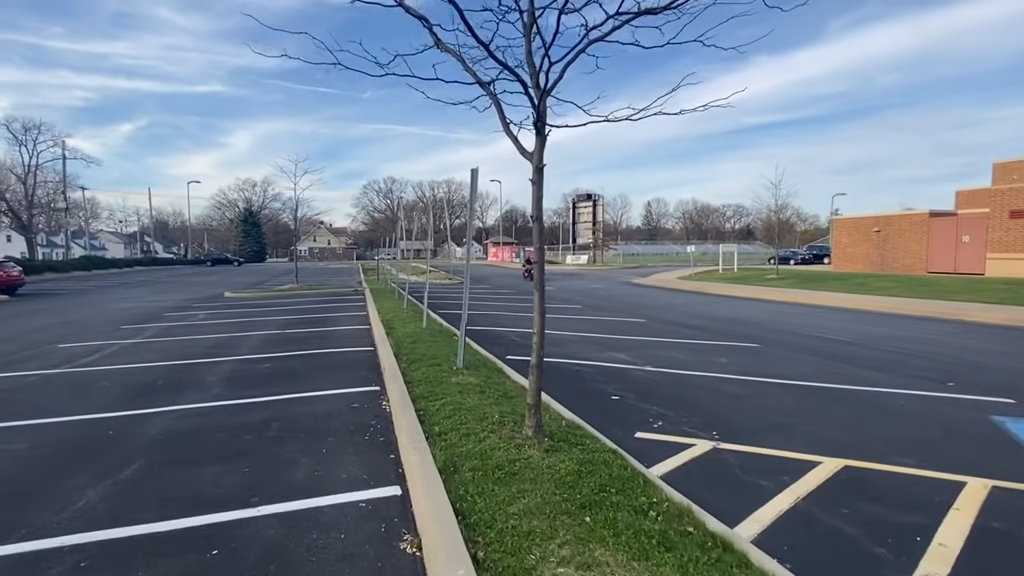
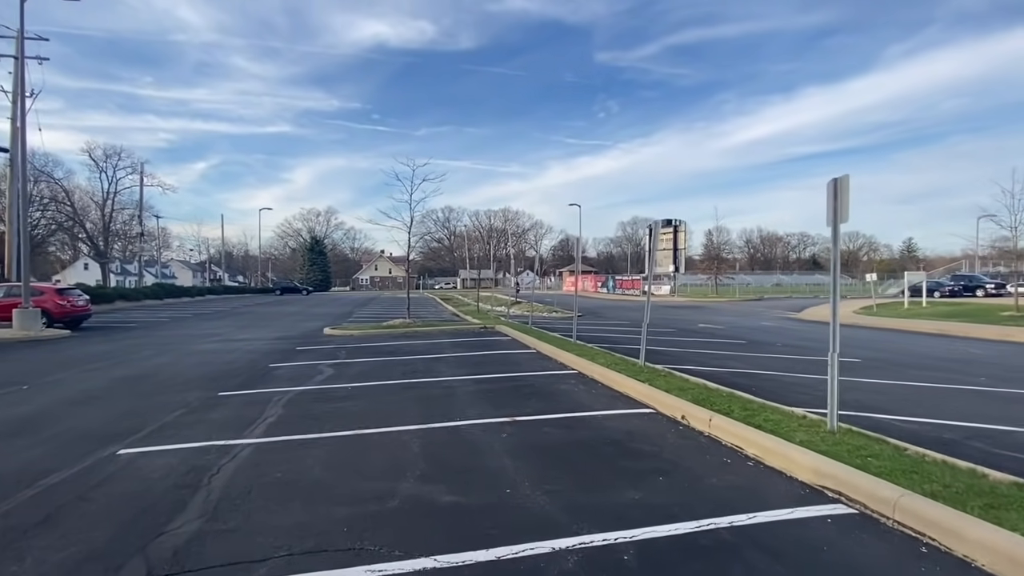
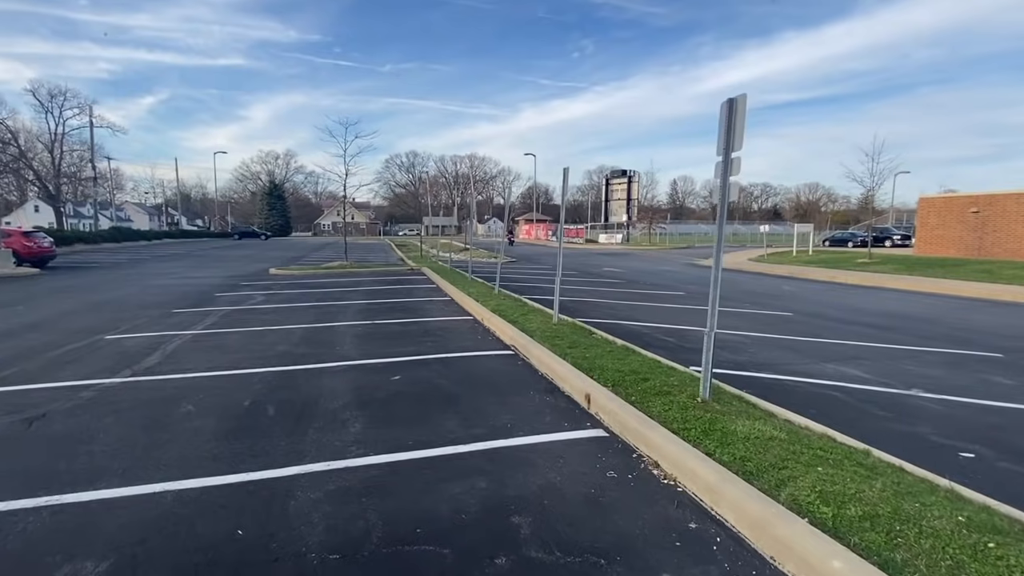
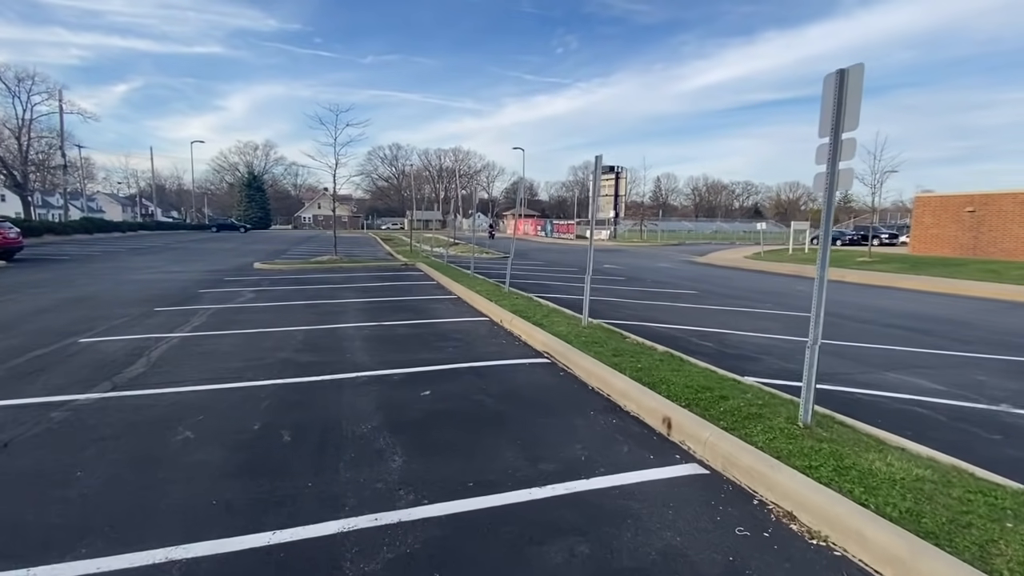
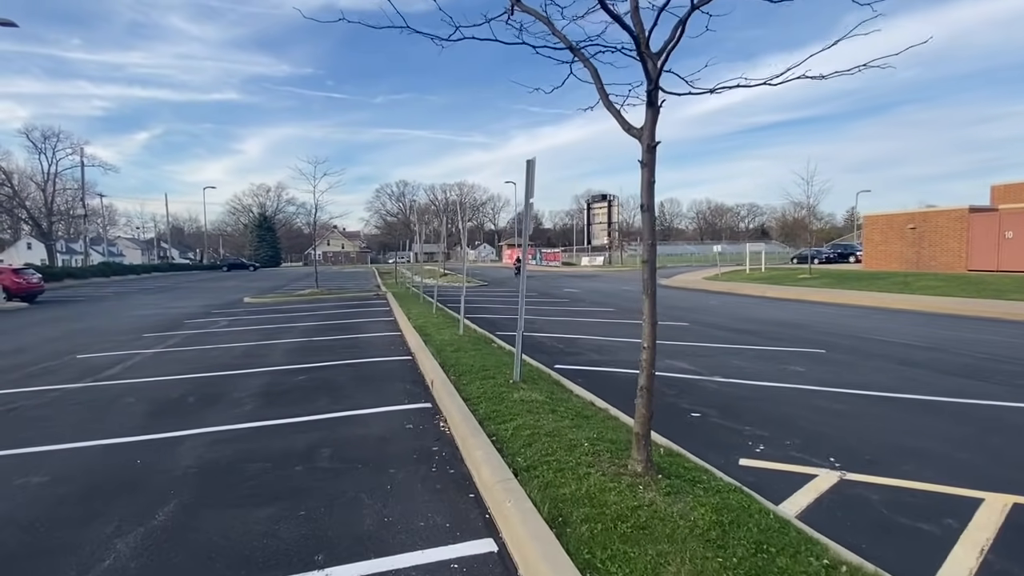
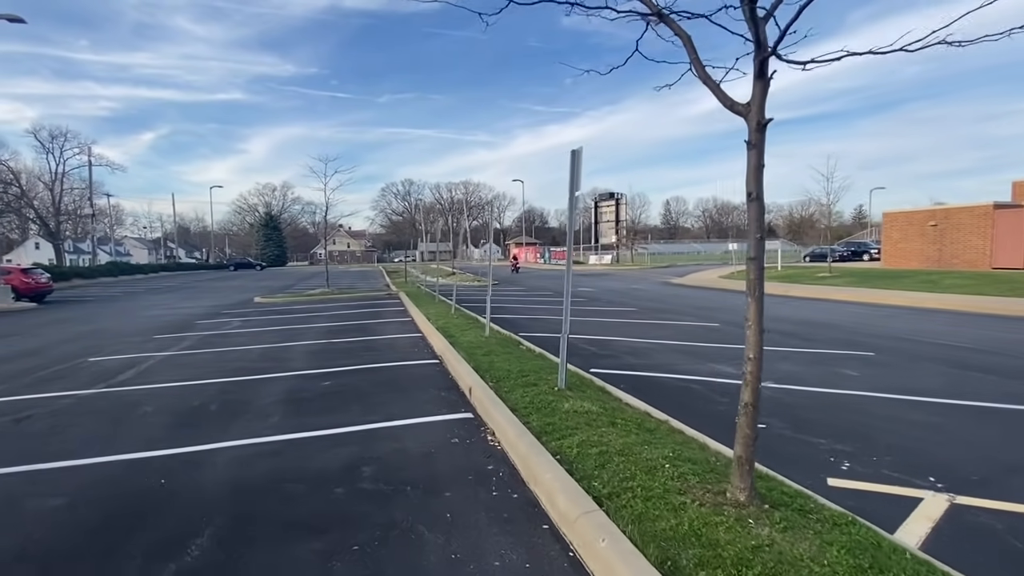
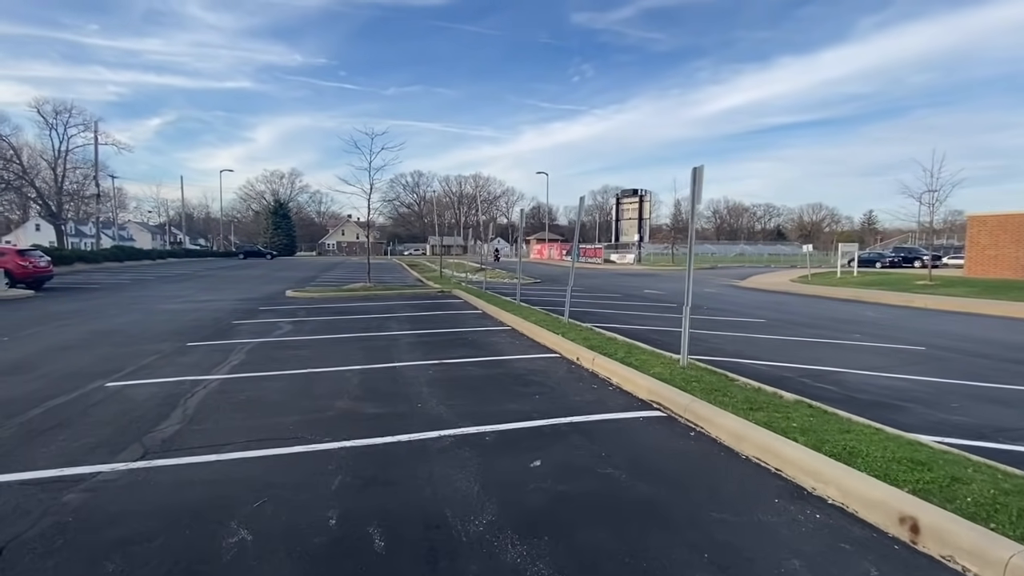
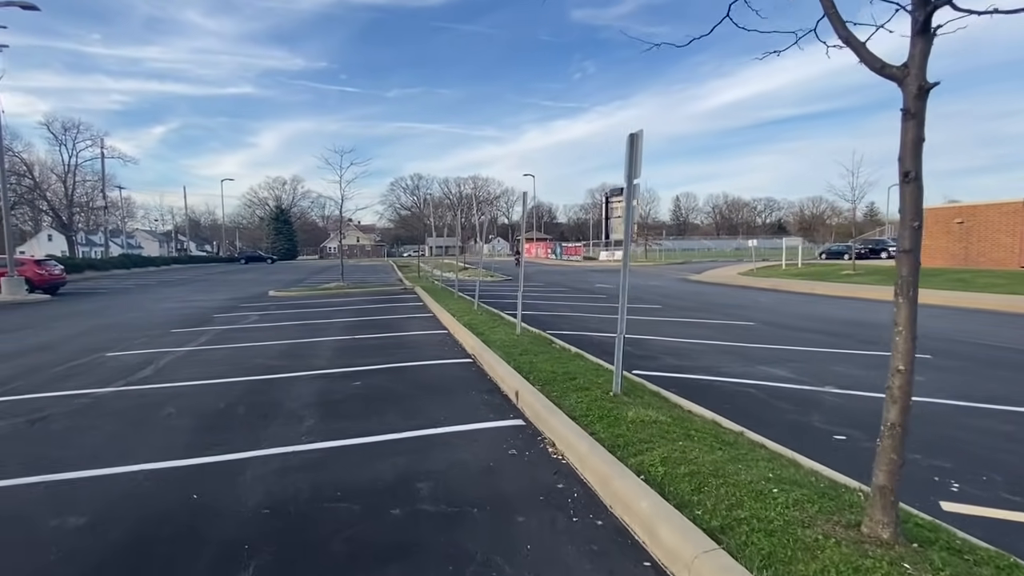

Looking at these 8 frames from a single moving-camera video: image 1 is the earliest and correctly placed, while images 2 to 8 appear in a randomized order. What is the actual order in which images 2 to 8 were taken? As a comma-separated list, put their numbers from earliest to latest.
5, 6, 8, 3, 4, 7, 2
